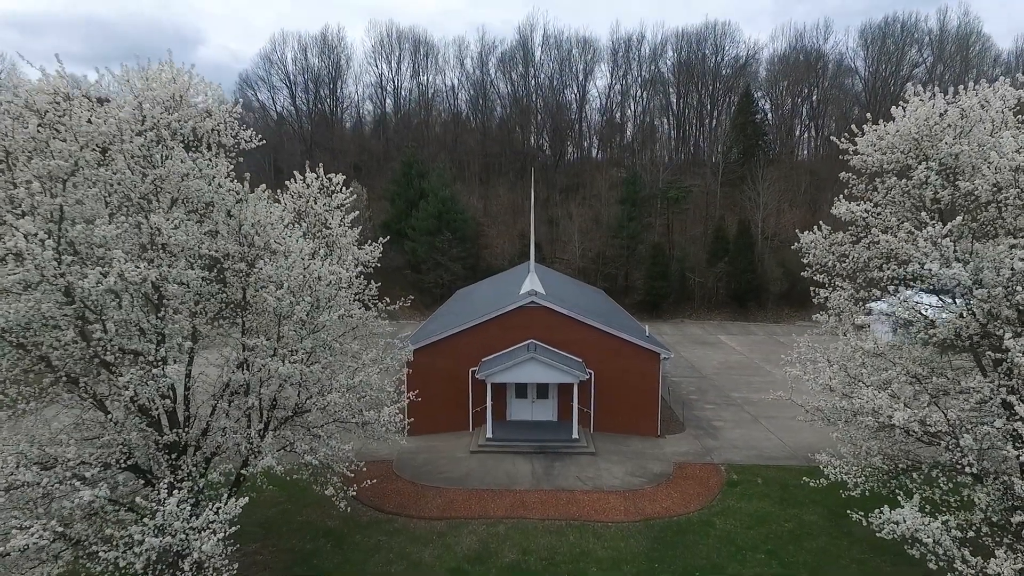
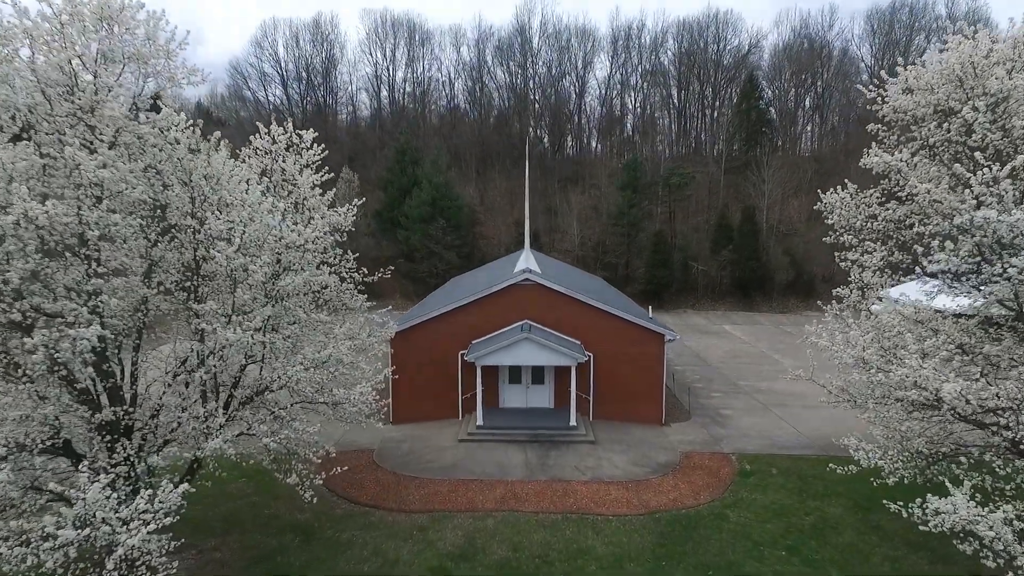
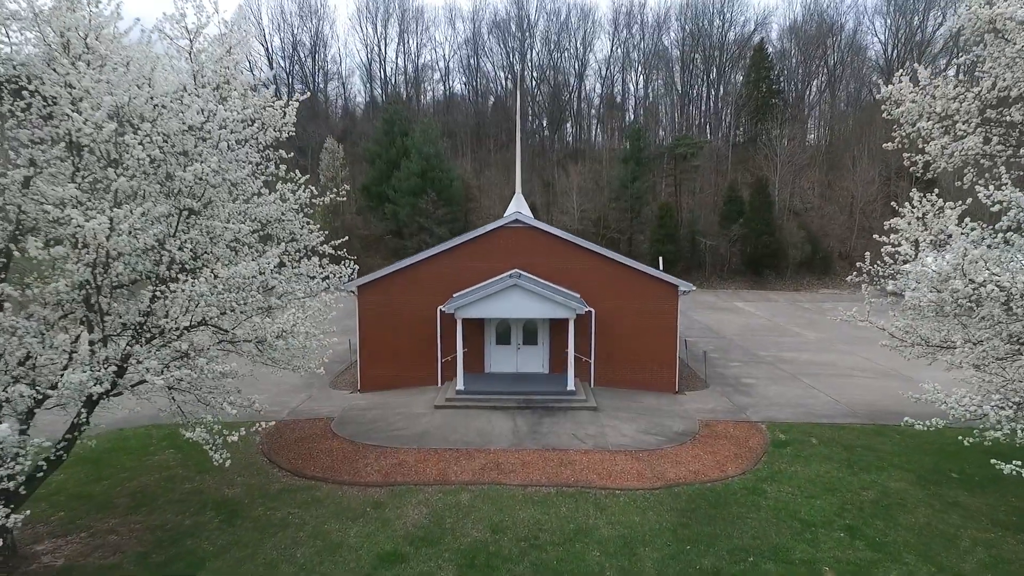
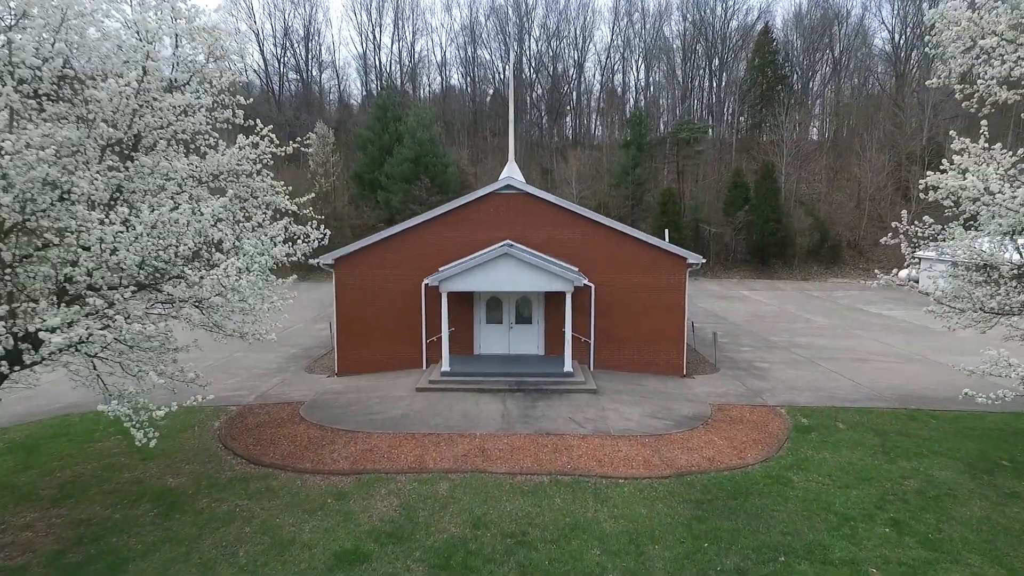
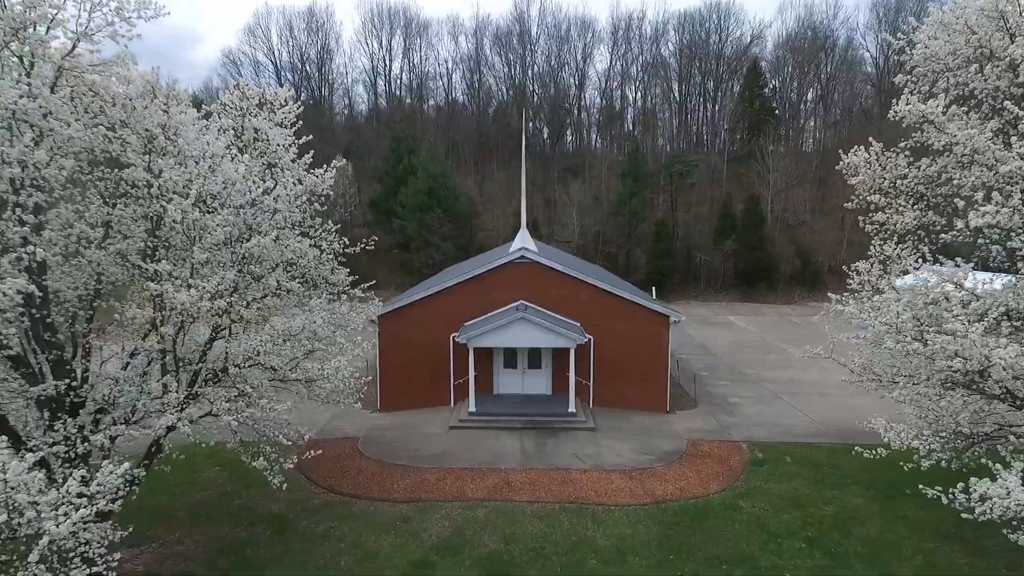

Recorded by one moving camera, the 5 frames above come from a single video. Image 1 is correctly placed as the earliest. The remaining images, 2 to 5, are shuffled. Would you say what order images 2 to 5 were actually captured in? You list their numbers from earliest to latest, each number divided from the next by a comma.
2, 5, 3, 4
